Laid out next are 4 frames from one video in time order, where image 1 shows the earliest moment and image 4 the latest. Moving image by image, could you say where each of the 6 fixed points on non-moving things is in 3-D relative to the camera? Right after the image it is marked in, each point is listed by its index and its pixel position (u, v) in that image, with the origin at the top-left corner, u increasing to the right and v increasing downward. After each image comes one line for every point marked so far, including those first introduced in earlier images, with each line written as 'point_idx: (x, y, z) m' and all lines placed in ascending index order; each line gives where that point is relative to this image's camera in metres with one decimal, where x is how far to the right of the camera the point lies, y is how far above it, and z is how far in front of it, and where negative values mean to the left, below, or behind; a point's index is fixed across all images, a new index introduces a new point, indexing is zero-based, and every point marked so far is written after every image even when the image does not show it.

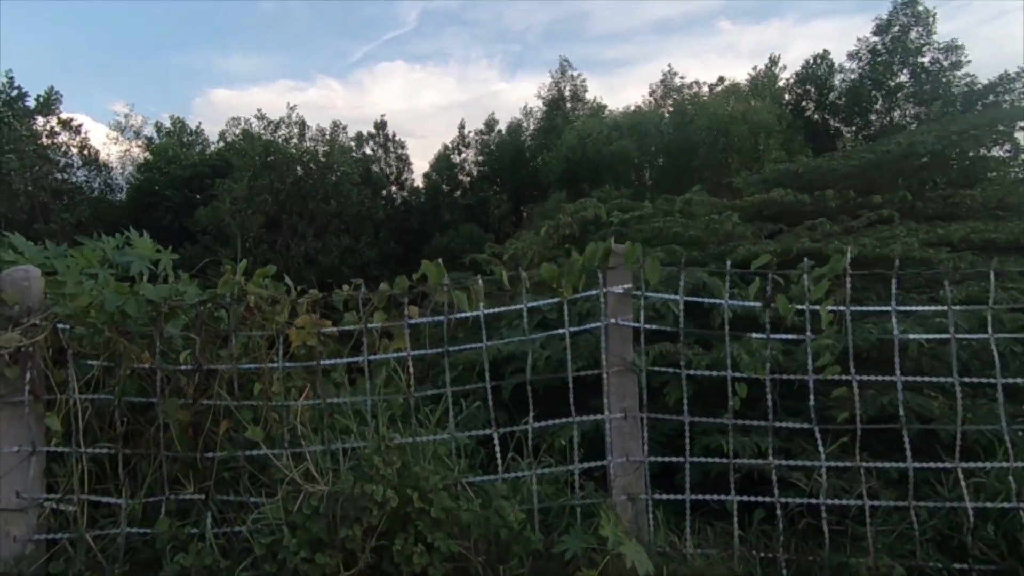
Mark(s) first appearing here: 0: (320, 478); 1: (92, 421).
0: (-1.0, -1.1, +3.1) m
1: (-2.5, -0.8, +3.3) m
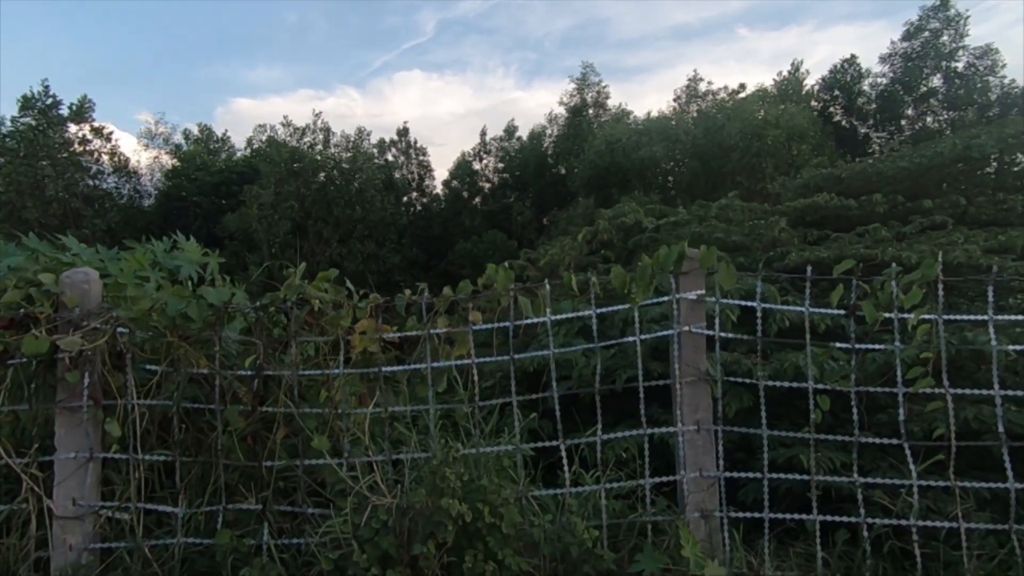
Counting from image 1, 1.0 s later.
0: (-0.6, -1.1, +3.0) m
1: (-2.1, -0.8, +3.2) m
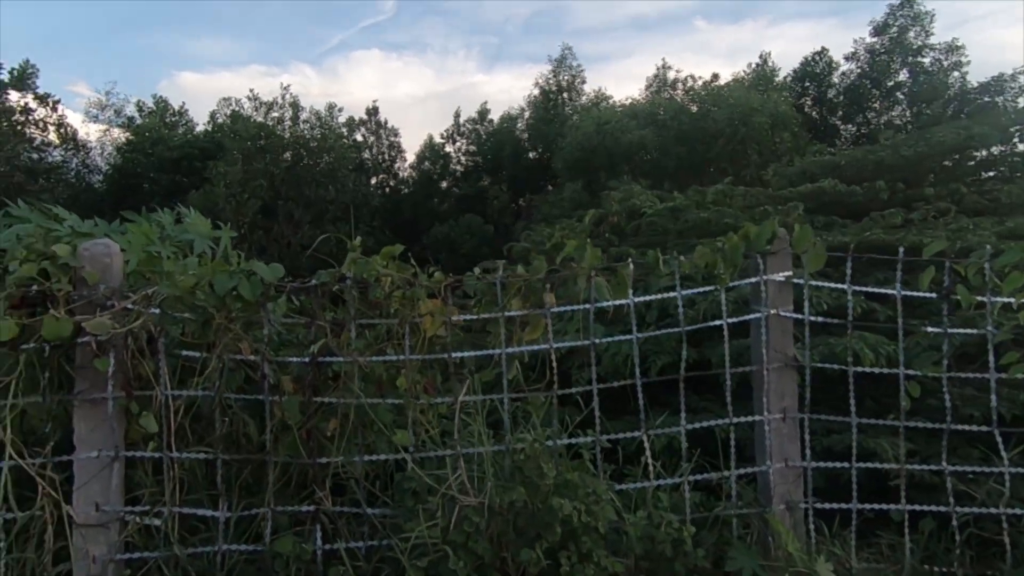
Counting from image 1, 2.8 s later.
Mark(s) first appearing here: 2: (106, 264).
0: (-0.2, -1.0, +2.7) m
1: (-1.6, -0.7, +2.8) m
2: (-2.0, +0.1, +2.7) m
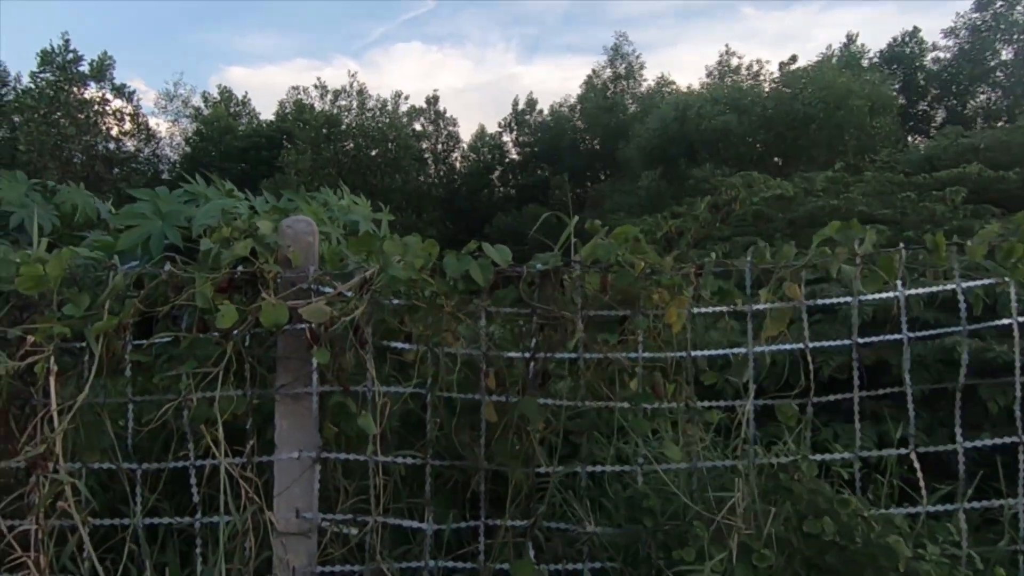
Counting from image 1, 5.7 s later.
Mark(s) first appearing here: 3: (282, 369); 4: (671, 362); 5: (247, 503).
0: (+0.9, -0.9, +2.3) m
1: (-0.5, -0.6, +2.5) m
2: (-0.9, +0.2, +2.4) m
3: (-1.0, -0.3, +2.4) m
4: (+0.7, -0.3, +2.5) m
5: (-1.1, -0.9, +2.4) m
